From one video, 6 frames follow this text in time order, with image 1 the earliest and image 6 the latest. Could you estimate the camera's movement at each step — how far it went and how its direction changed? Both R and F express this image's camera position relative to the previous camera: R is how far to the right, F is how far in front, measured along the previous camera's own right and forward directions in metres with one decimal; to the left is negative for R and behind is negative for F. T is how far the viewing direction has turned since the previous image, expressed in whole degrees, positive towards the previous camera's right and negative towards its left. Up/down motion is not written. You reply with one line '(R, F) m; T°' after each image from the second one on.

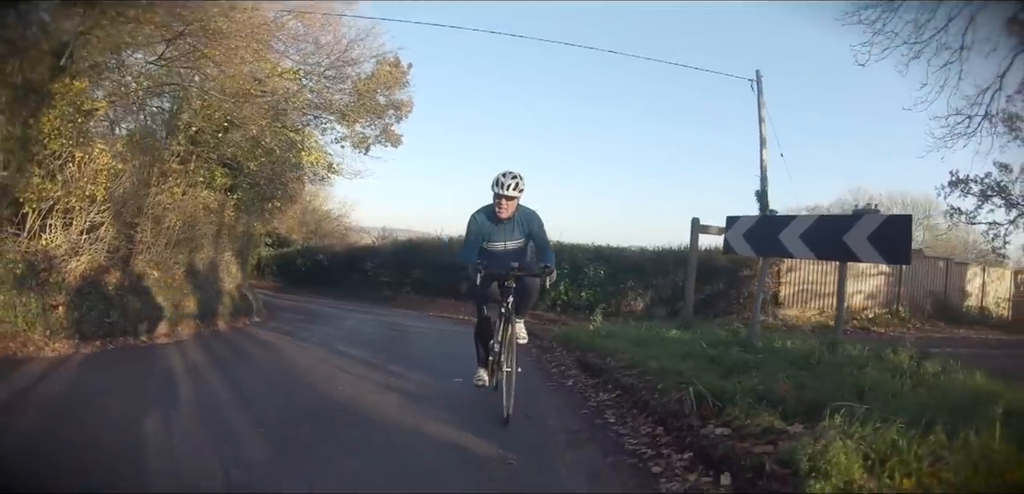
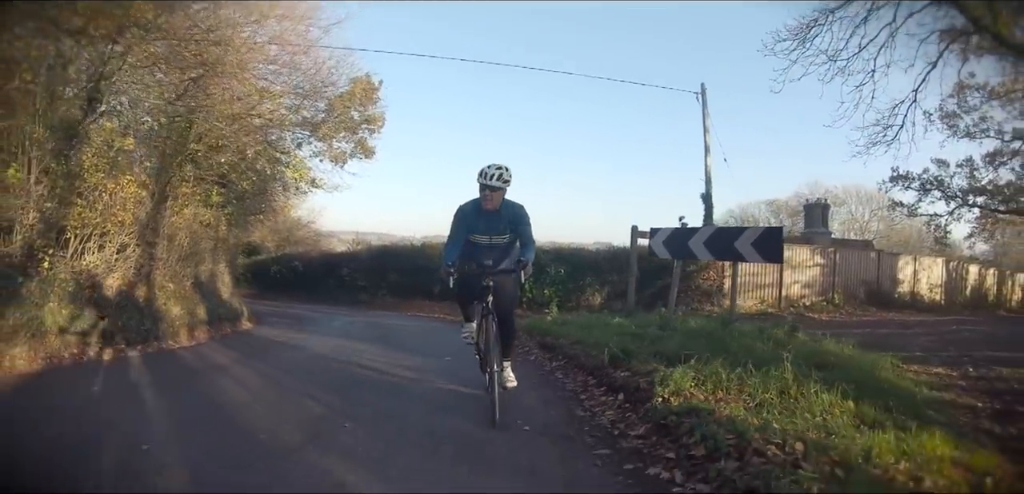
(-0.1, -1.9) m; +2°
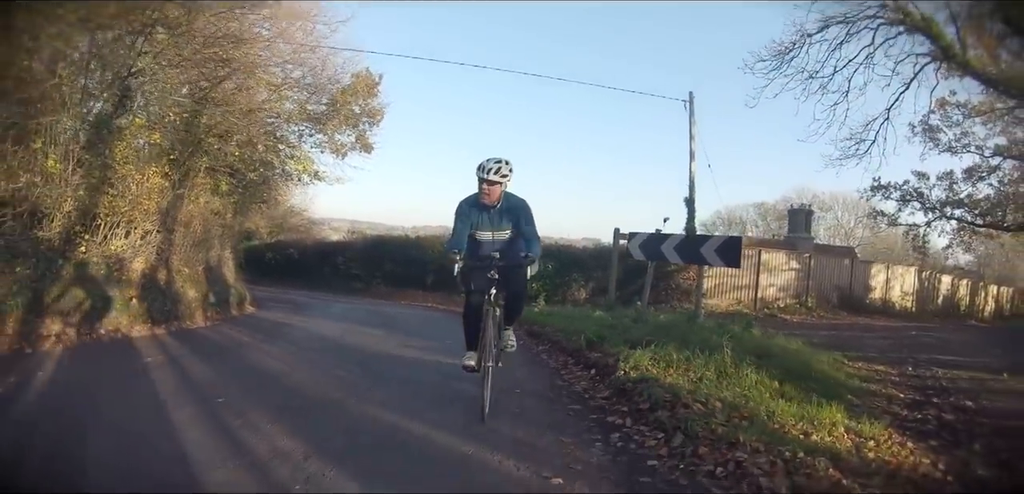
(-0.1, -1.1) m; +1°
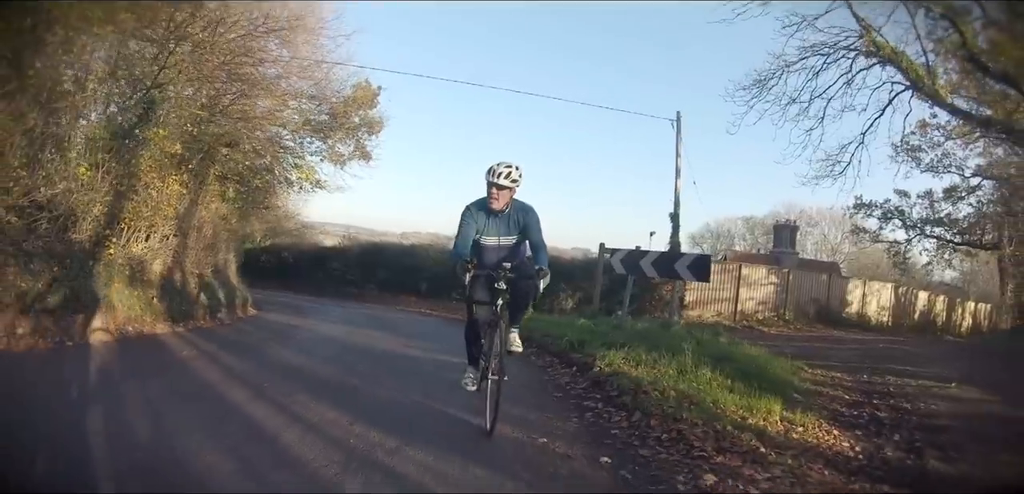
(0.0, -1.0) m; +1°
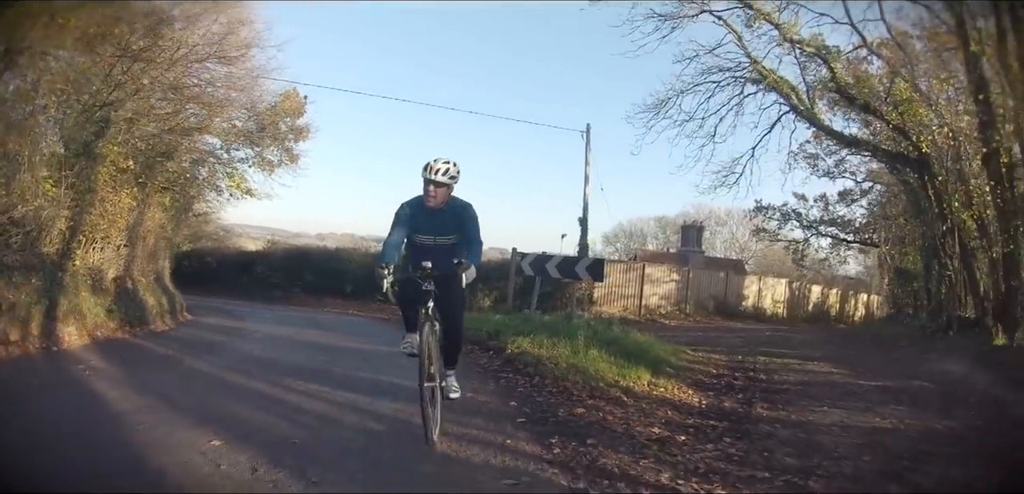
(-0.1, -1.8) m; +5°
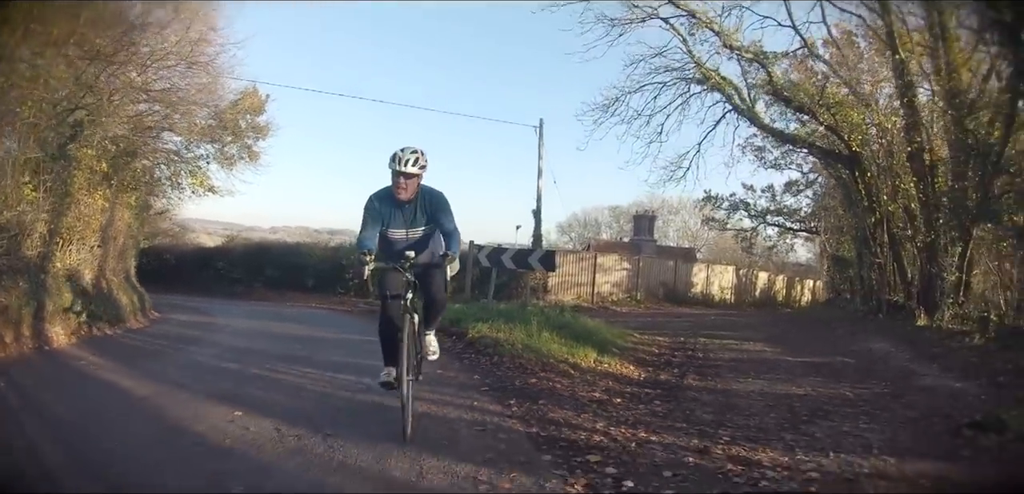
(0.0, -1.0) m; +3°
